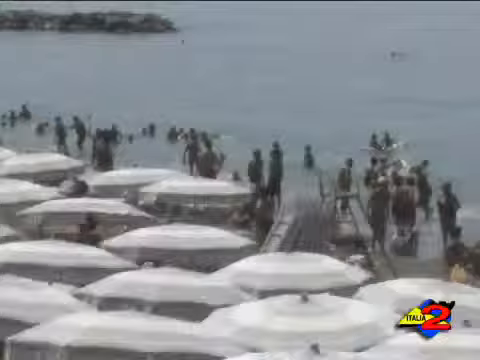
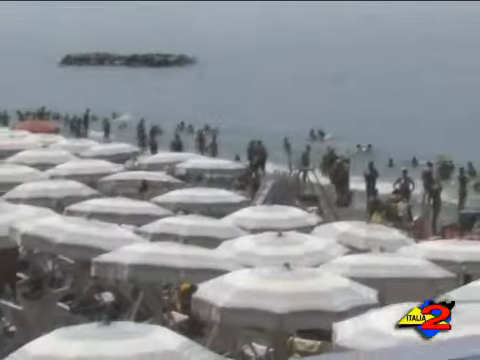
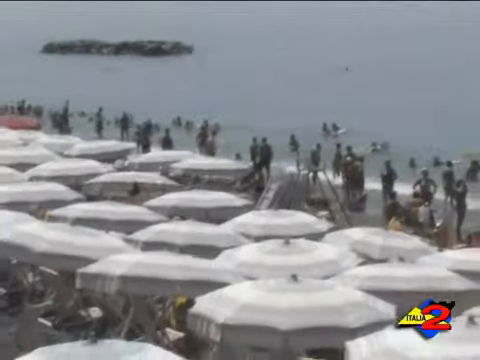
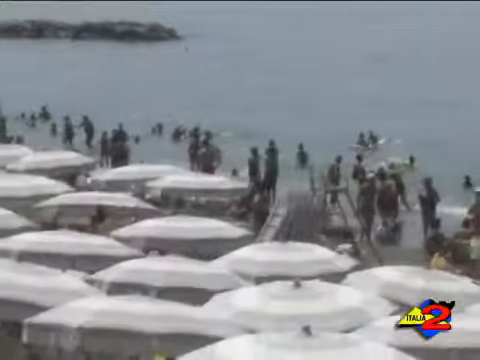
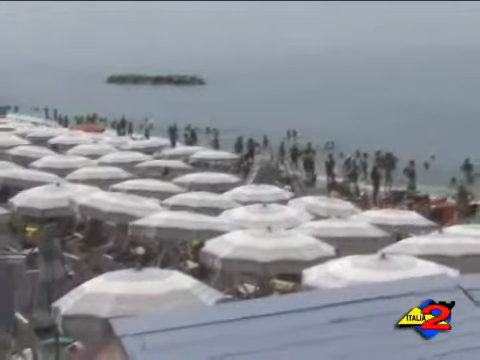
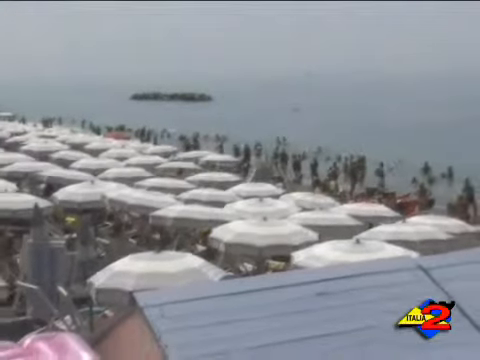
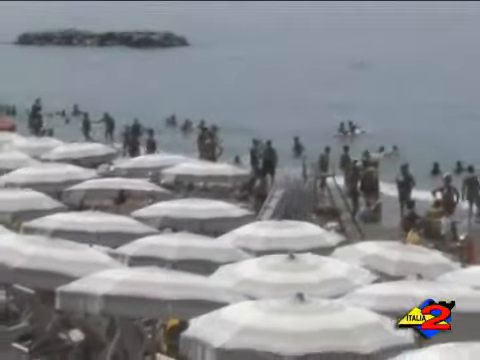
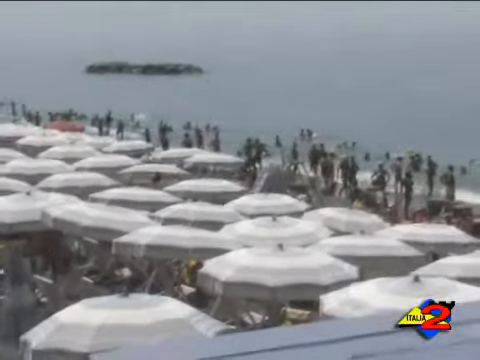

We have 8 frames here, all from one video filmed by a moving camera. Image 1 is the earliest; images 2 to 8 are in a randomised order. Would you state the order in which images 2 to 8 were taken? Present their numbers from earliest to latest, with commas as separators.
4, 7, 3, 2, 8, 5, 6
